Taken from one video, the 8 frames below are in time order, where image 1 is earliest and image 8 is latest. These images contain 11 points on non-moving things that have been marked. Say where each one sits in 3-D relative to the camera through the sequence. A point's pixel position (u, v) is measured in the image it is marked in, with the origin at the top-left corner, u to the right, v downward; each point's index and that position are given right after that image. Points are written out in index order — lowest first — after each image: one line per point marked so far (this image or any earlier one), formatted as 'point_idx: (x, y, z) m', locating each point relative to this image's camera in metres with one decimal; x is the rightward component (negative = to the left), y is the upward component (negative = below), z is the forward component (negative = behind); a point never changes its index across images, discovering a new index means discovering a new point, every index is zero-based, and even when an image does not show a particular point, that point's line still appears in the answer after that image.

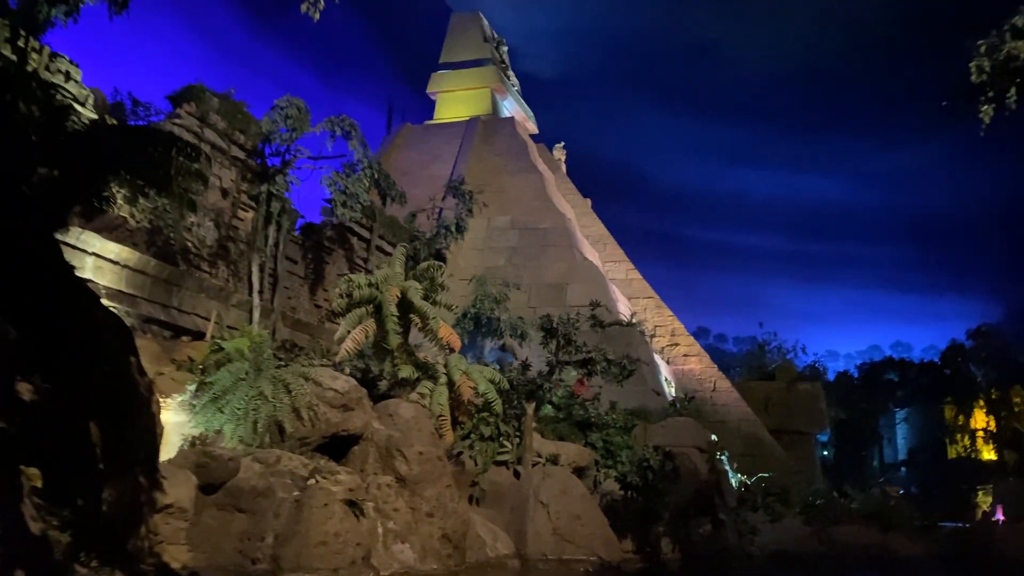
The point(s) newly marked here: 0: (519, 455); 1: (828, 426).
0: (+0.1, -1.8, +9.8) m
1: (+5.7, -2.5, +16.1) m
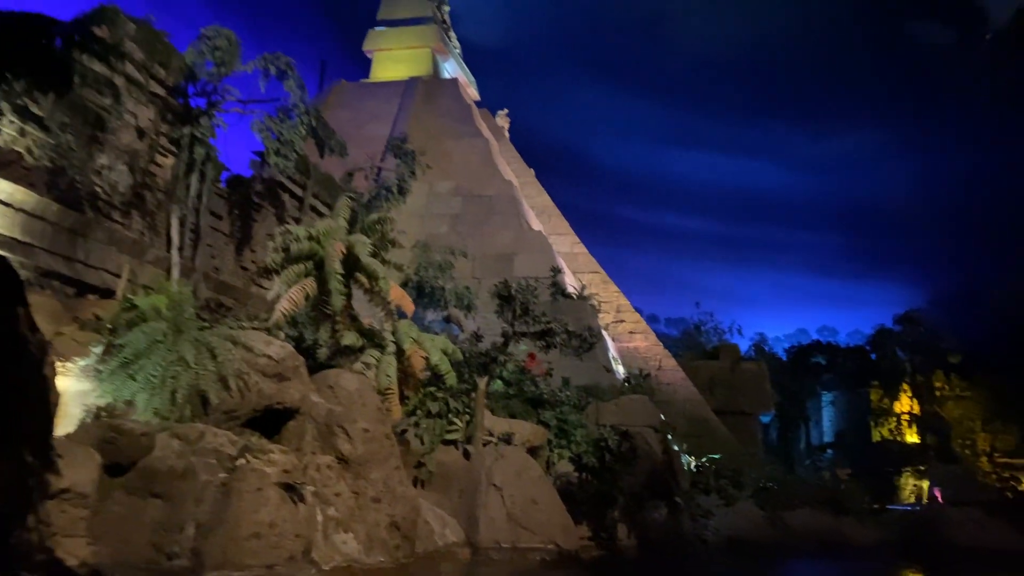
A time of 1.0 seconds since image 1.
0: (-0.4, -1.5, +8.9) m
1: (+4.6, -2.1, +15.7) m
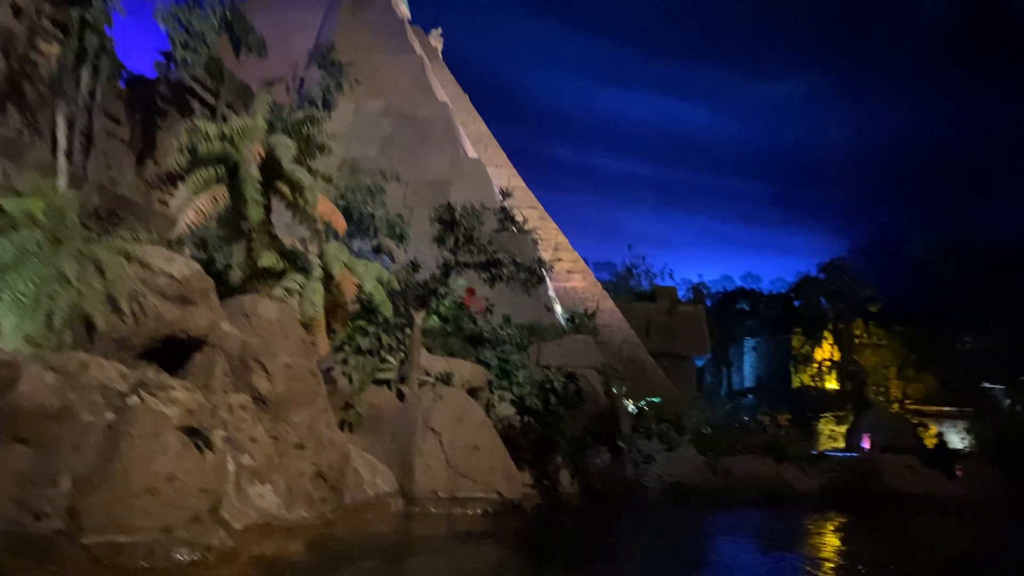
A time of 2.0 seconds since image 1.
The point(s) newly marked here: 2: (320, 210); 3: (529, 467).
0: (-1.0, -0.8, +8.0) m
1: (+3.4, -1.1, +15.3) m
2: (-1.6, +0.7, +7.4) m
3: (+0.2, -1.8, +9.0) m
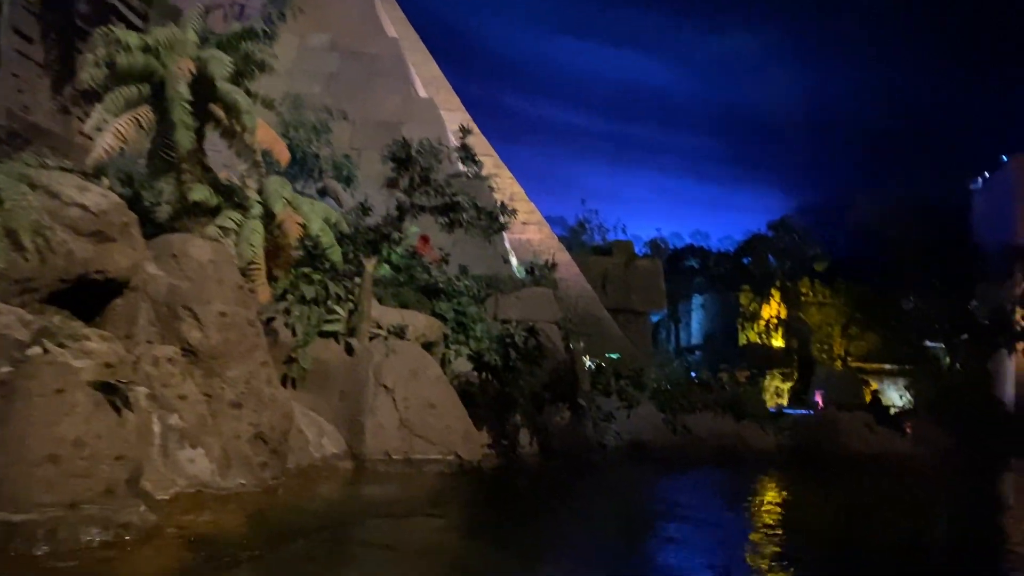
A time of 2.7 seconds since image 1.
0: (-1.3, -0.3, +7.4) m
1: (+2.6, -0.3, +14.9) m
2: (-1.9, +1.1, +6.7) m
3: (-0.2, -1.3, +8.4) m
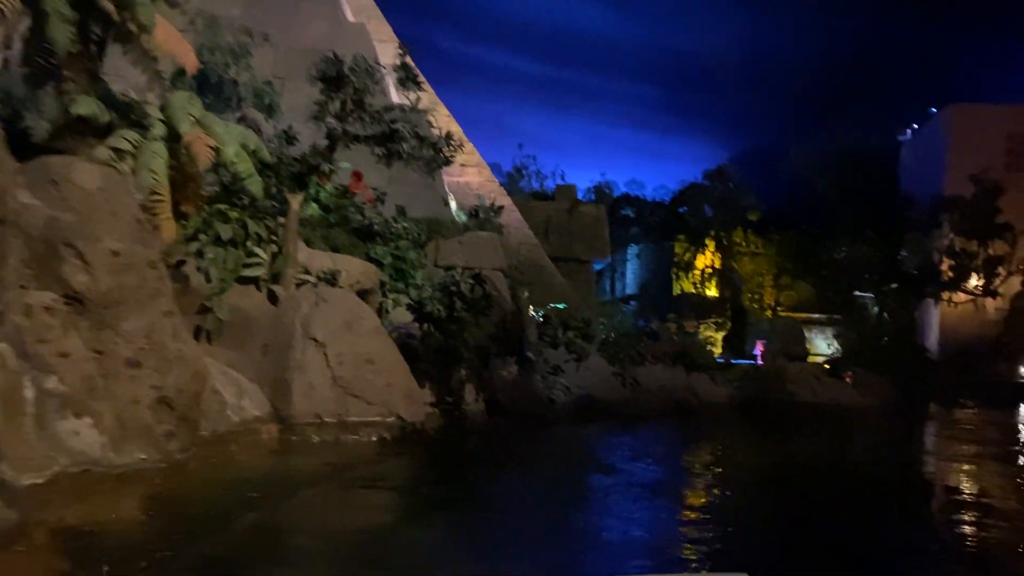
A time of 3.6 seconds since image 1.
0: (-1.7, +0.1, +6.5) m
1: (+1.6, +0.5, +14.3) m
2: (-2.2, +1.5, +5.7) m
3: (-0.7, -0.8, +7.7) m
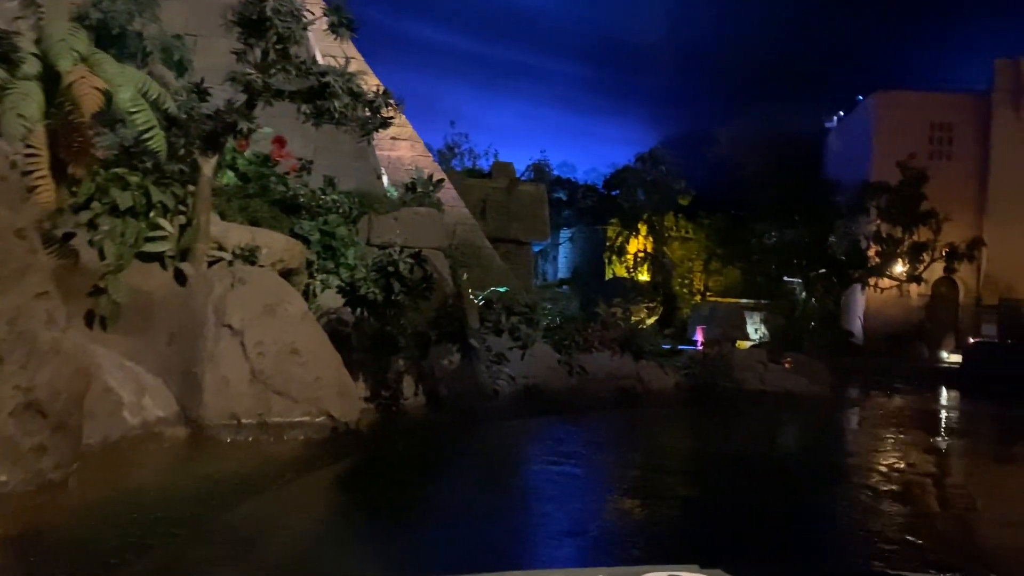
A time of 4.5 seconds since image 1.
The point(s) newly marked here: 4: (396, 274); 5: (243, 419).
0: (-2.0, +0.3, +5.6) m
1: (+0.6, +0.8, +13.6) m
2: (-2.5, +1.6, +4.7) m
3: (-1.1, -0.7, +6.9) m
4: (-0.9, +0.1, +7.1) m
5: (-1.6, -0.8, +5.4) m
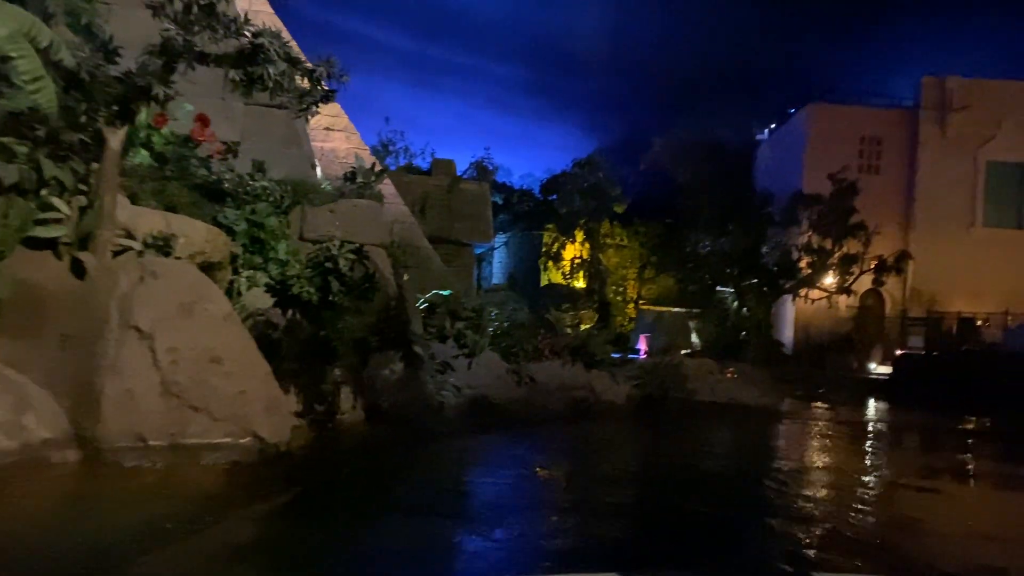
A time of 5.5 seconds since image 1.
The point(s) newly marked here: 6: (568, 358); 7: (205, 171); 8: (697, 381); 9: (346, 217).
0: (-2.2, +0.3, +4.7) m
1: (-0.3, +0.7, +12.9) m
2: (-2.6, +1.7, +3.8) m
3: (-1.5, -0.7, +6.0) m
4: (-1.3, +0.1, +6.3) m
5: (-1.8, -0.8, +4.6) m
6: (+0.6, -0.8, +9.9) m
7: (-2.2, +0.8, +6.4) m
8: (+2.3, -1.2, +11.1) m
9: (-1.4, +0.6, +7.5) m
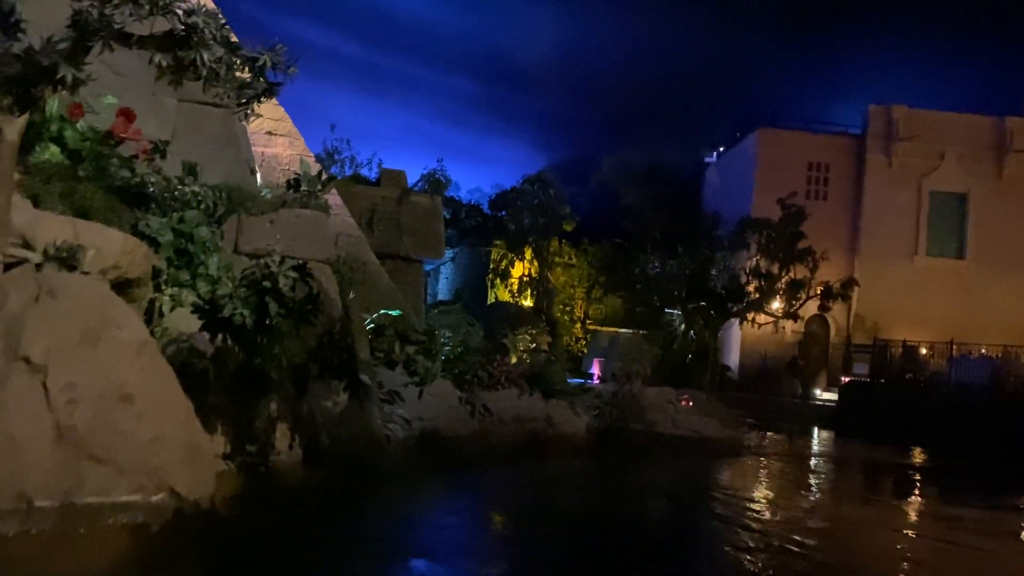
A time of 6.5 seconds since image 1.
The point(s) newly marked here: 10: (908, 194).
0: (-2.4, +0.2, +3.9) m
1: (-0.9, +0.5, +12.2) m
2: (-2.6, +1.6, +3.0) m
3: (-1.7, -0.8, +5.3) m
4: (-1.5, 0.0, +5.6) m
5: (-2.0, -0.8, +3.8) m
6: (+0.1, -1.0, +9.3) m
7: (-2.4, +0.7, +5.6) m
8: (+1.7, -1.5, +10.6) m
9: (-1.7, +0.4, +6.7) m
10: (+8.1, +1.9, +18.1) m
